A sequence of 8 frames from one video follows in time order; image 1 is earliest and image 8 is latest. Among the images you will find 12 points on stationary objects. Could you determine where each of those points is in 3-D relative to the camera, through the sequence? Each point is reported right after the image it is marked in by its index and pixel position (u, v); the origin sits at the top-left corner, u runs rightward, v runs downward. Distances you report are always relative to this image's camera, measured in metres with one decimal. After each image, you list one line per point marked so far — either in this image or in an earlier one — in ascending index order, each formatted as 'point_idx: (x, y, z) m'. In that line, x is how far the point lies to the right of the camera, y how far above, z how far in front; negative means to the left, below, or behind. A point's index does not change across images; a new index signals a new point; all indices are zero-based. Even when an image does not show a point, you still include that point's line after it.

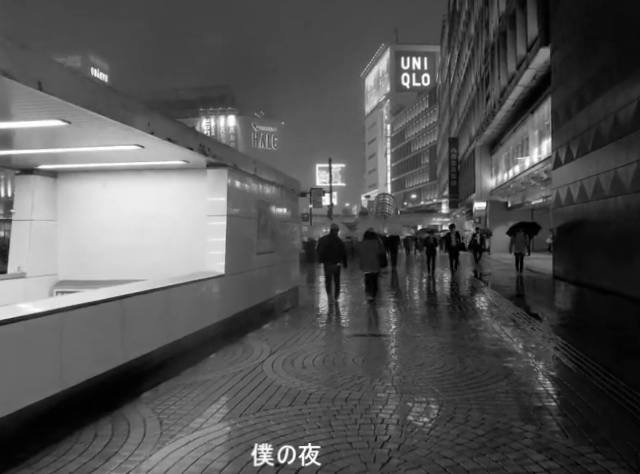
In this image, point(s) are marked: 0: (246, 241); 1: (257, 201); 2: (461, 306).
0: (-1.4, -0.1, +8.2) m
1: (-1.3, +0.7, +9.1) m
2: (+3.3, -1.6, +10.7) m
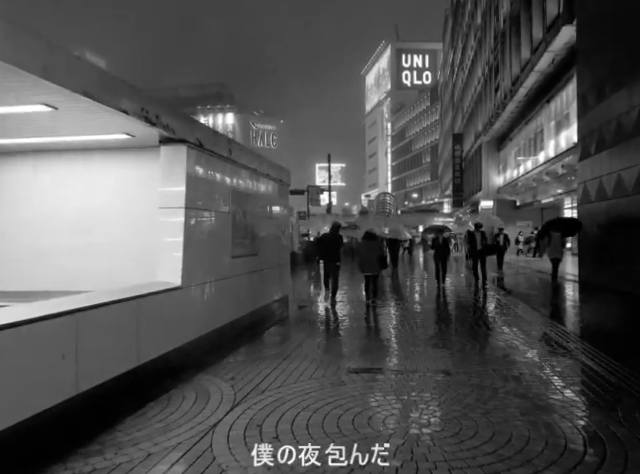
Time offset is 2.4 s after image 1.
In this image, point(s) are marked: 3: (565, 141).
0: (-1.5, -0.1, +6.4) m
1: (-1.4, +0.7, +7.3) m
2: (+3.1, -1.6, +8.9) m
3: (+10.2, +4.0, +18.7) m
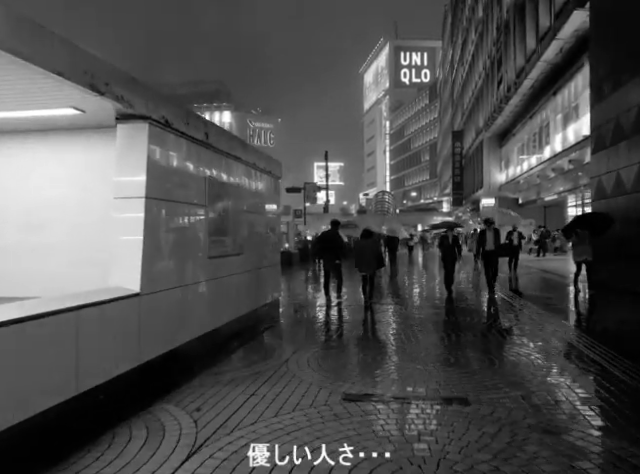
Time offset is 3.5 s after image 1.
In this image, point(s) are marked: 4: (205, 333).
0: (-1.7, 0.0, +5.5) m
1: (-1.5, +0.8, +6.4) m
2: (+3.0, -1.6, +8.0) m
3: (+10.1, +4.0, +17.8) m
4: (-1.6, -1.3, +6.1) m
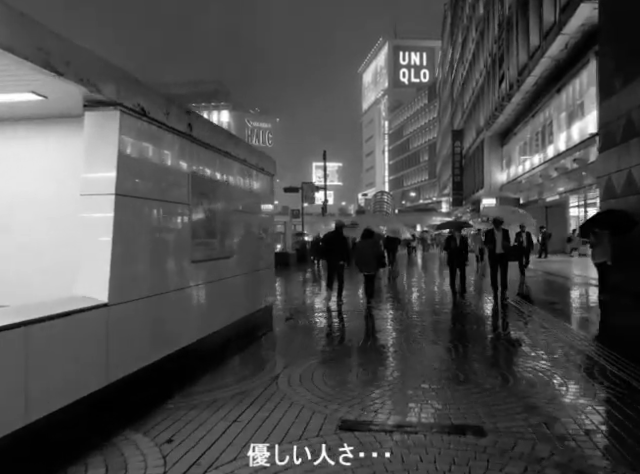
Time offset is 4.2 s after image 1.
0: (-1.7, -0.1, +4.9) m
1: (-1.6, +0.8, +5.8) m
2: (+2.9, -1.6, +7.5) m
3: (+10.0, +4.0, +17.3) m
4: (-1.6, -1.3, +5.6) m
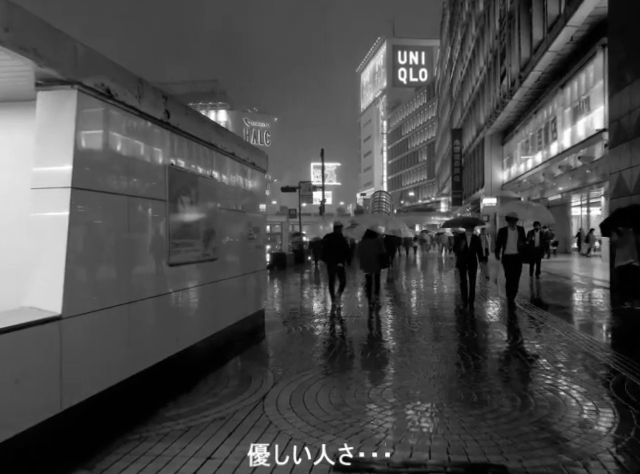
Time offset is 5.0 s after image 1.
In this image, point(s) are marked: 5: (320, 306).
0: (-1.8, -0.1, +4.3) m
1: (-1.7, +0.7, +5.2) m
2: (+2.9, -1.6, +6.9) m
3: (+9.9, +4.0, +16.7) m
4: (-1.7, -1.4, +5.0) m
5: (0.0, -1.9, +12.1) m
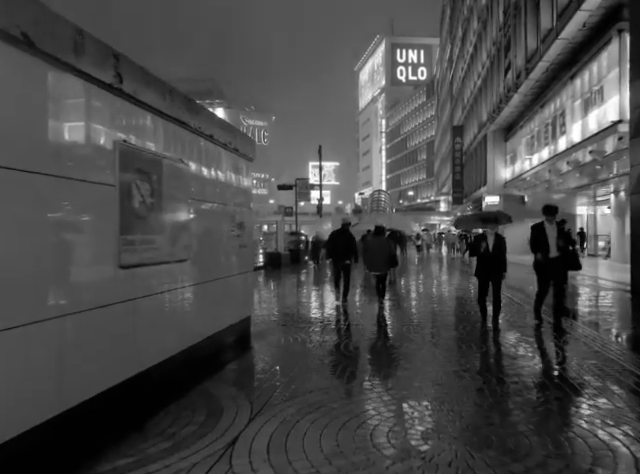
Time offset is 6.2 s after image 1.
0: (-1.9, 0.0, +3.4) m
1: (-1.8, +0.8, +4.3) m
2: (+2.8, -1.6, +6.0) m
3: (+9.7, +4.0, +15.8) m
4: (-1.8, -1.3, +4.0) m
5: (-0.1, -1.9, +11.2) m
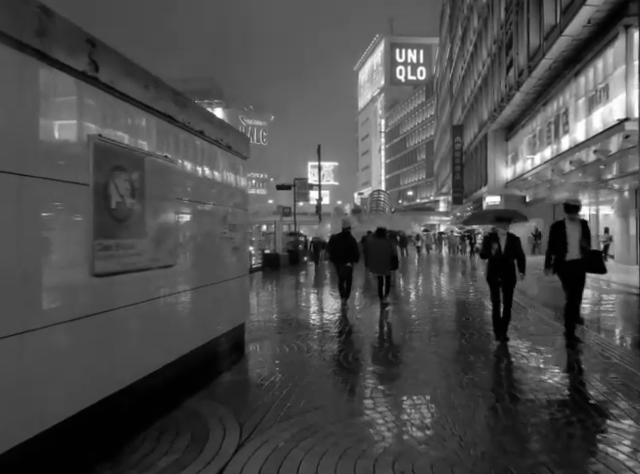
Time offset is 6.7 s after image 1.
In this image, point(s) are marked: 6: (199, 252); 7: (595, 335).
0: (-1.9, -0.1, +3.0) m
1: (-1.8, +0.8, +3.9) m
2: (+2.7, -1.6, +5.6) m
3: (+9.7, +4.0, +15.5) m
4: (-1.8, -1.3, +3.6) m
5: (-0.1, -1.9, +10.8) m
6: (-1.5, -0.2, +5.8) m
7: (+4.9, -1.7, +8.0) m
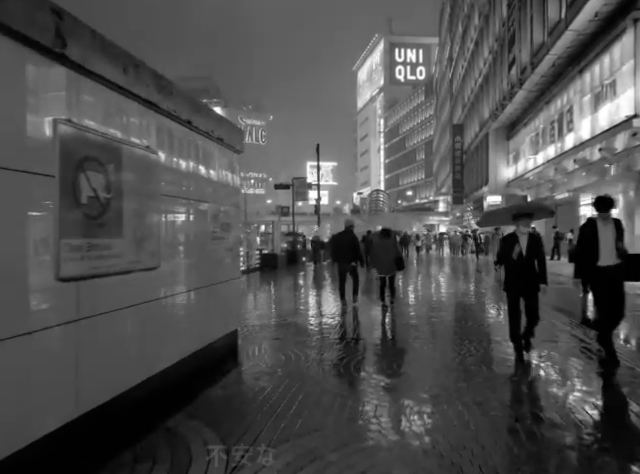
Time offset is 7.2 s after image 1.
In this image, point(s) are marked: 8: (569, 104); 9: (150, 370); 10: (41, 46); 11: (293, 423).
0: (-1.9, -0.1, +2.6) m
1: (-1.8, +0.8, +3.5) m
2: (+2.7, -1.6, +5.2) m
3: (+9.7, +4.0, +15.1) m
4: (-1.8, -1.3, +3.2) m
5: (-0.1, -1.9, +10.4) m
6: (-1.5, -0.2, +5.4) m
7: (+4.9, -1.7, +7.6) m
8: (+10.4, +5.6, +18.8) m
9: (-1.6, -1.3, +4.4) m
10: (-1.9, +1.3, +3.0) m
11: (-0.2, -1.6, +4.0) m
